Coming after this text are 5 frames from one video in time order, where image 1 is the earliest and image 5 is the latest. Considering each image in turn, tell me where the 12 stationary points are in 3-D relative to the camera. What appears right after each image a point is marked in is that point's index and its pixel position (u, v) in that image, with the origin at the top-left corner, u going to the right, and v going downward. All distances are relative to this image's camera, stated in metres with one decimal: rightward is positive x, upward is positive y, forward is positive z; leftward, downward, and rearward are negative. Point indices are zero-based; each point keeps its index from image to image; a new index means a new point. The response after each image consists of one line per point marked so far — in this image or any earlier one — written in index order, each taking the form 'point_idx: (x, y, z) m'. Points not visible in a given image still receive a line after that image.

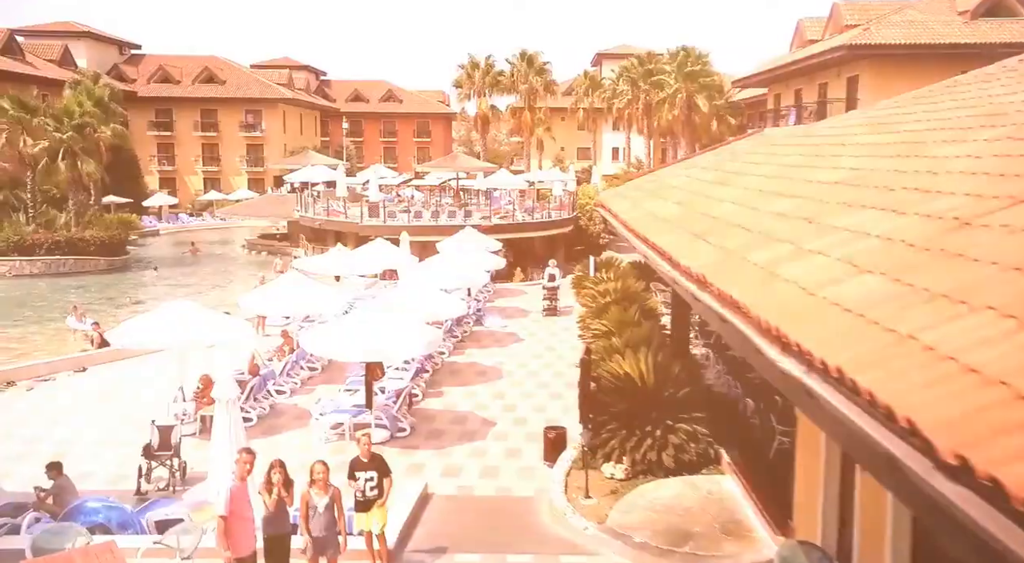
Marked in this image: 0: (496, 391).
0: (-0.3, -2.1, +15.9) m
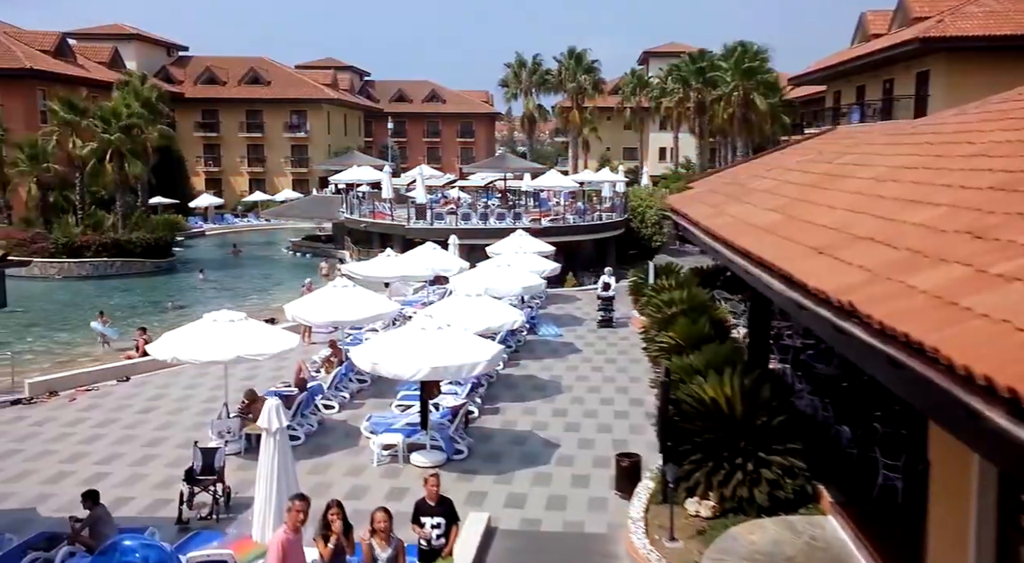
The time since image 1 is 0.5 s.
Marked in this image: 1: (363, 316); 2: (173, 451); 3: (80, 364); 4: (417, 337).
0: (+0.8, -2.2, +14.9) m
1: (-2.7, -0.7, +15.6) m
2: (-5.2, -2.6, +12.9) m
3: (-10.2, -2.0, +20.0) m
4: (-1.3, -0.8, +12.0) m
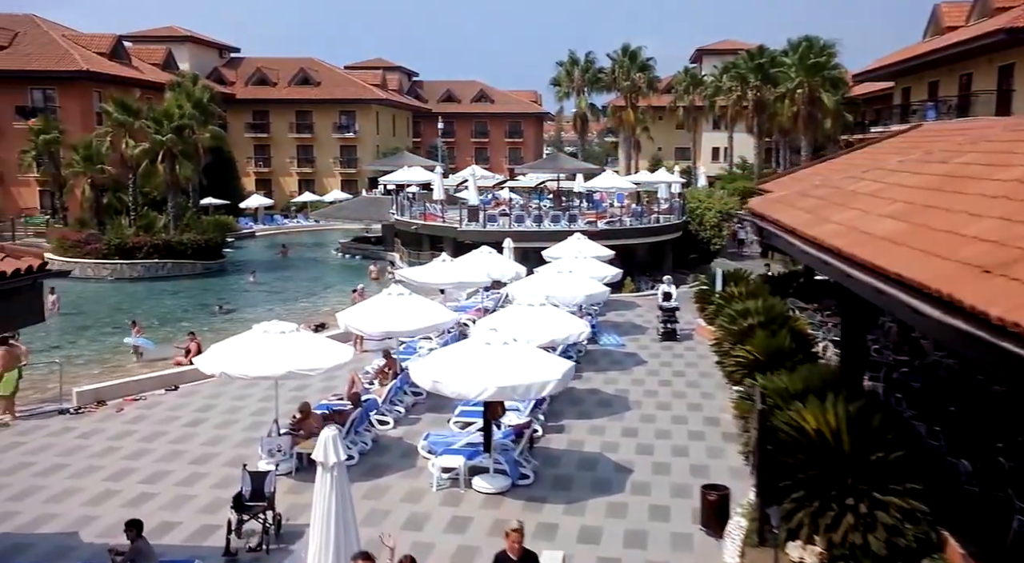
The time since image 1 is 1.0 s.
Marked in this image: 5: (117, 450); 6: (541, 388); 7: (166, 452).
0: (+1.9, -2.4, +13.9) m
1: (-1.6, -0.8, +14.7) m
2: (-4.2, -2.7, +12.1) m
3: (-8.9, -2.1, +19.5) m
4: (-0.4, -1.0, +11.1) m
5: (-6.1, -2.6, +13.0) m
6: (+0.4, -1.3, +10.6) m
7: (-5.3, -2.6, +12.9) m
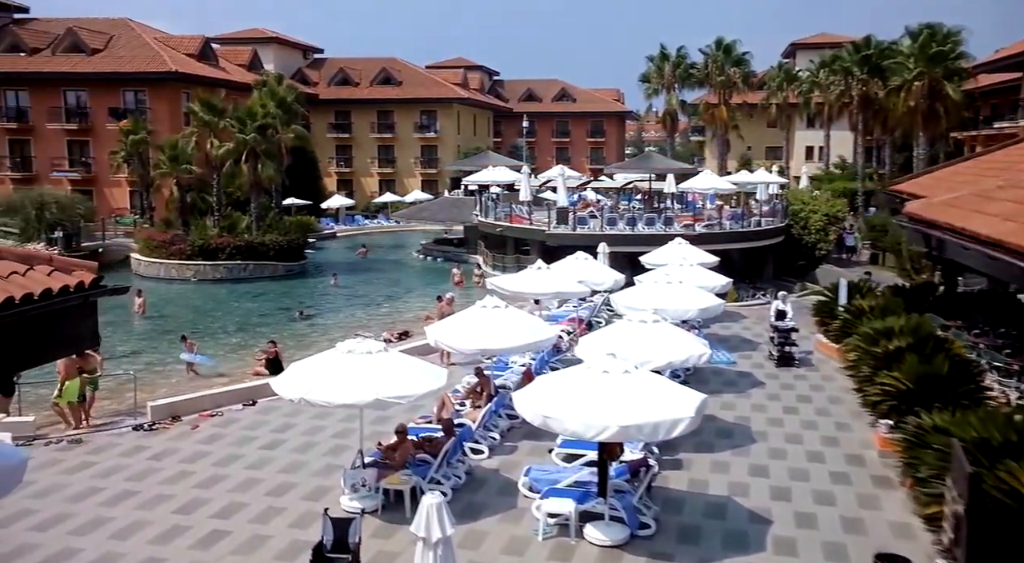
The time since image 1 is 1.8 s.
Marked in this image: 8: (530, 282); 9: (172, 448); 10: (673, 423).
0: (+3.5, -2.6, +12.1) m
1: (+0.1, -1.0, +13.2) m
2: (-2.7, -2.9, +10.9) m
3: (-6.7, -2.2, +18.6) m
4: (+1.0, -1.1, +9.5) m
5: (-4.5, -2.7, +11.9) m
6: (+1.7, -1.5, +8.9) m
7: (-3.8, -2.8, +11.7) m
8: (+0.4, 0.0, +17.3) m
9: (-5.3, -2.6, +13.1) m
10: (+1.7, -1.5, +8.9) m
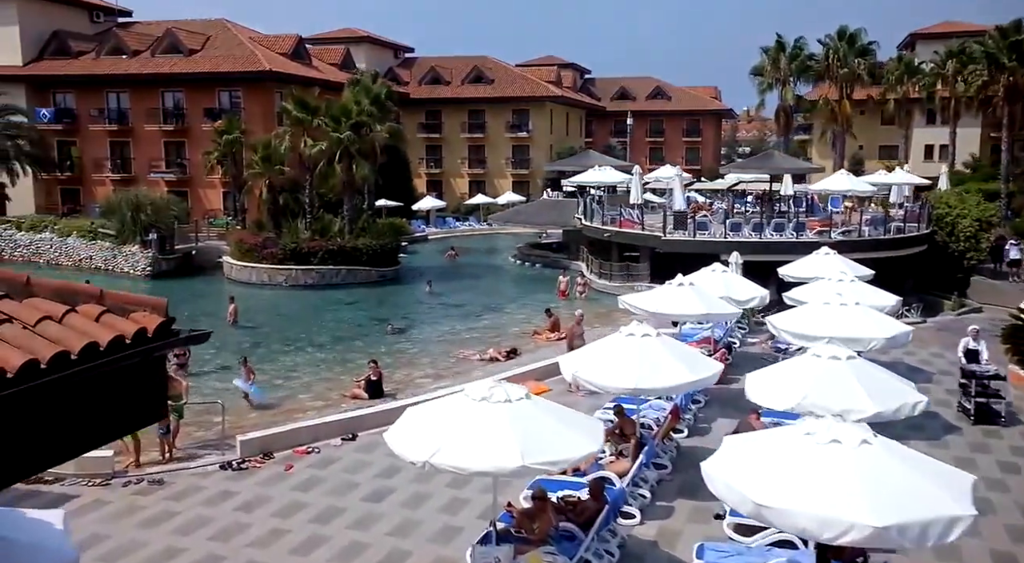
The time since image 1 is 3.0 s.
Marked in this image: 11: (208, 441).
0: (+5.3, -3.0, +9.3) m
1: (+2.1, -1.3, +10.8) m
2: (-1.0, -3.1, +8.7) m
3: (-4.2, -2.4, +16.8) m
4: (+2.6, -1.5, +7.0) m
5: (-2.7, -3.0, +9.9) m
6: (+3.2, -1.9, +6.3) m
7: (-1.9, -3.0, +9.6) m
8: (+2.7, -0.3, +14.8) m
9: (-3.3, -2.8, +11.2) m
10: (+3.3, -1.8, +6.3) m
11: (-5.1, -2.7, +14.2) m
